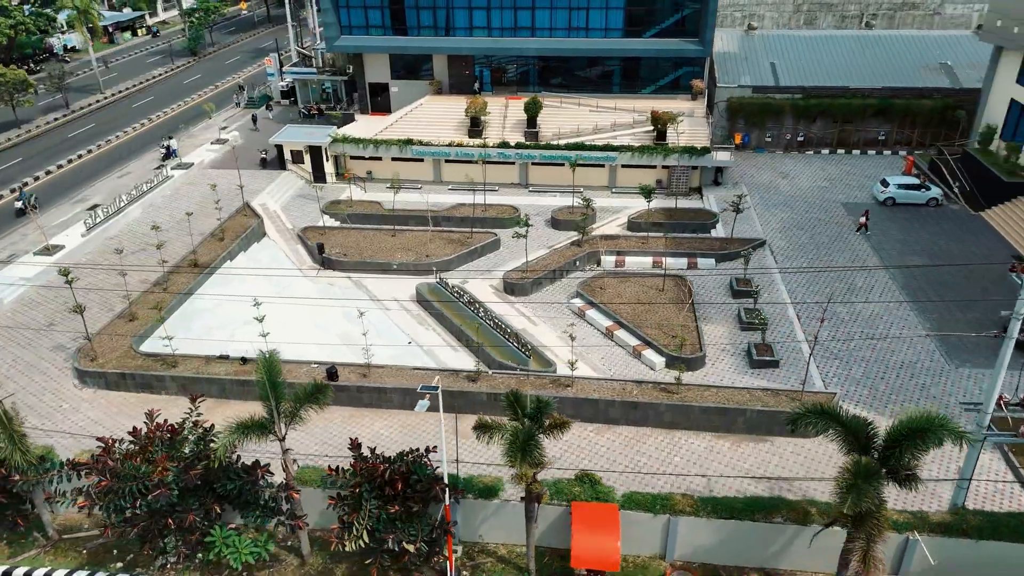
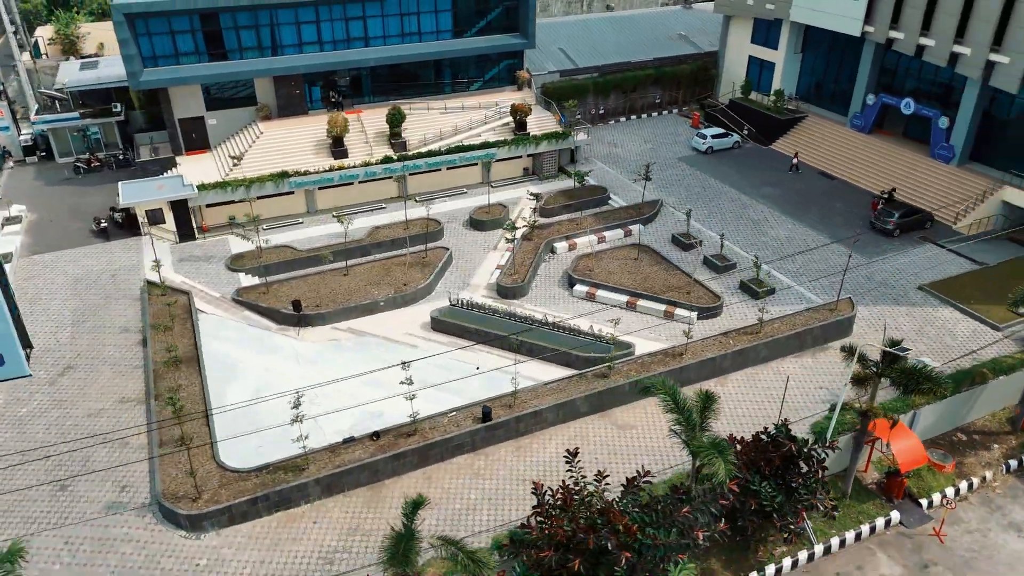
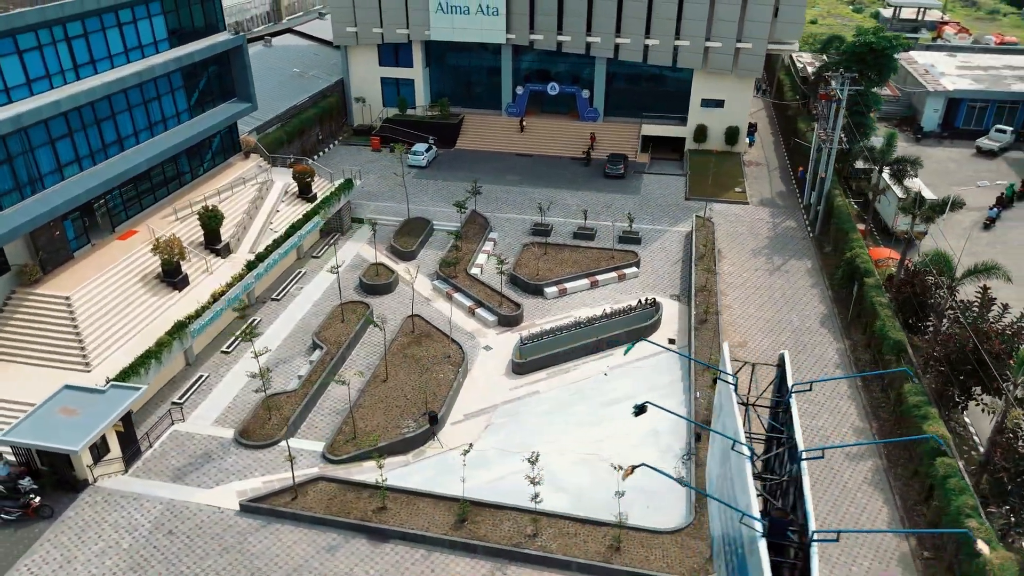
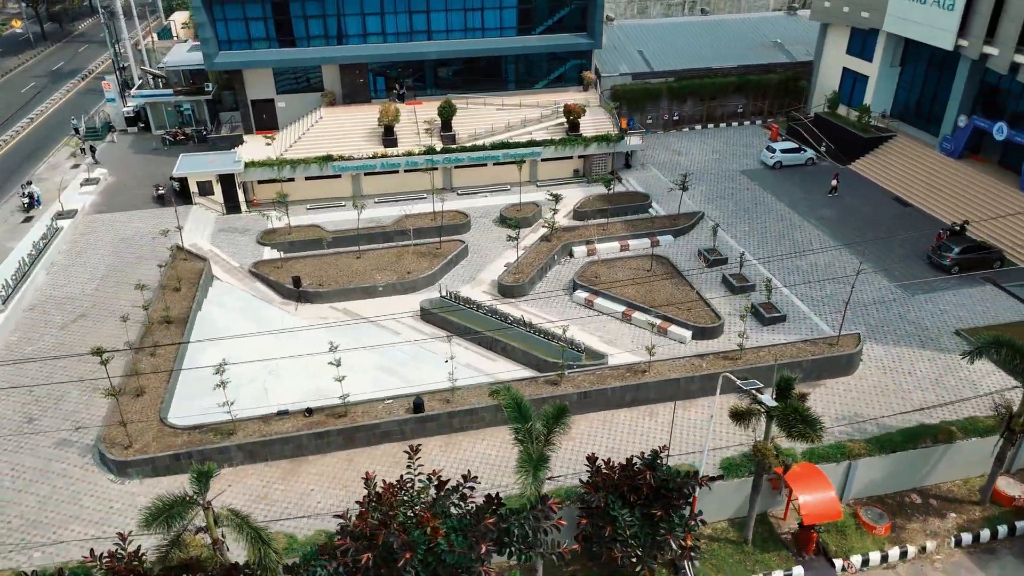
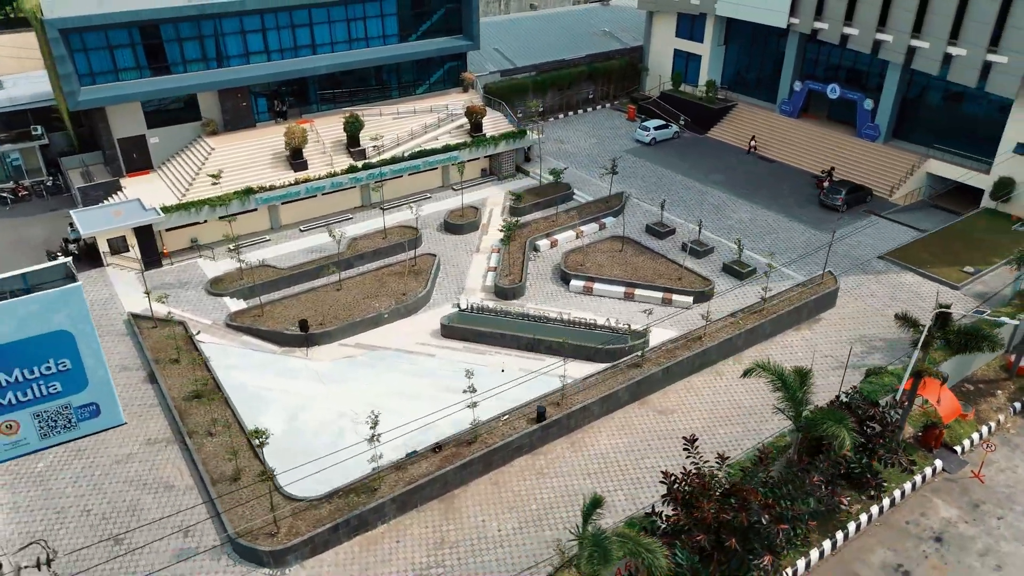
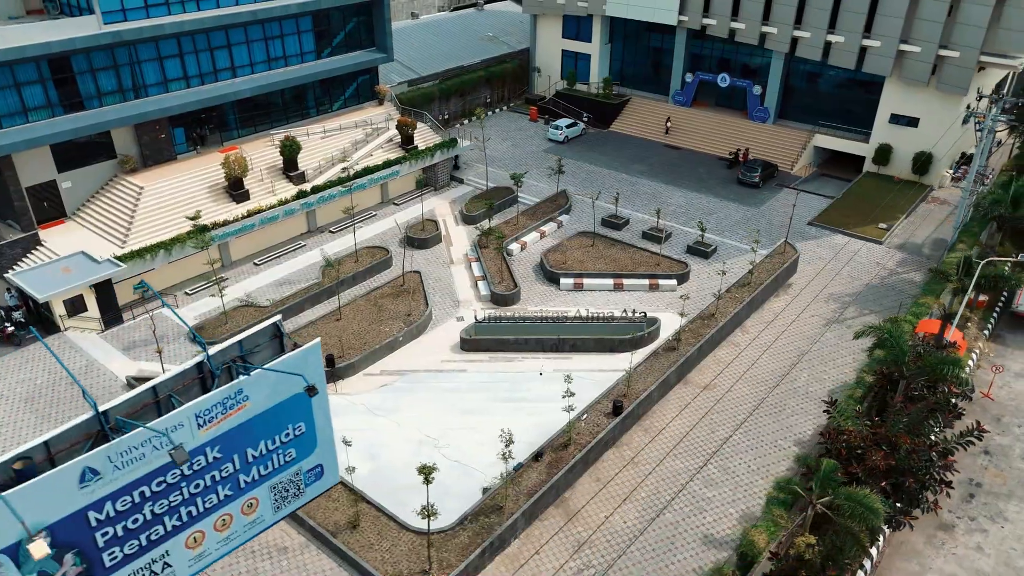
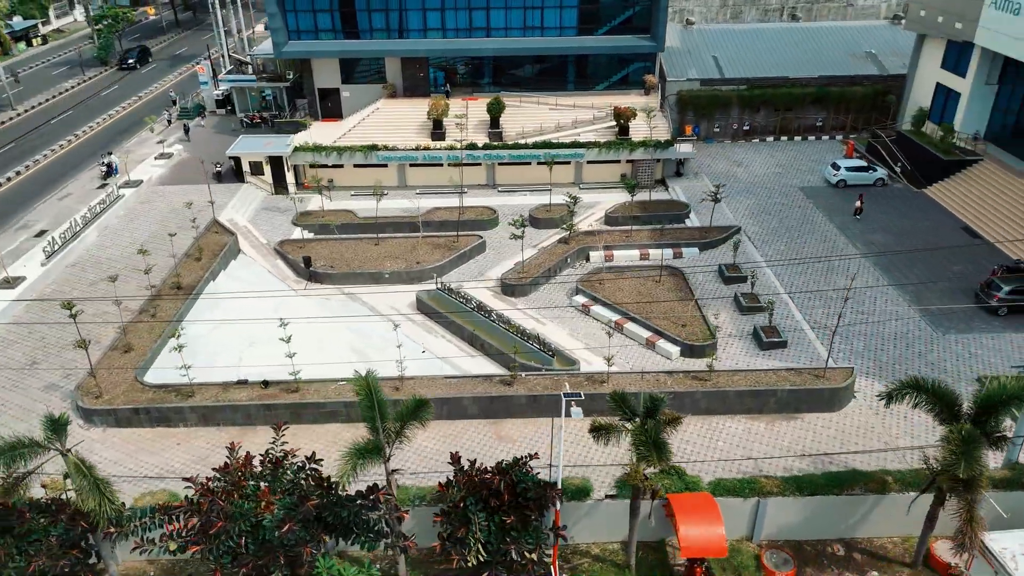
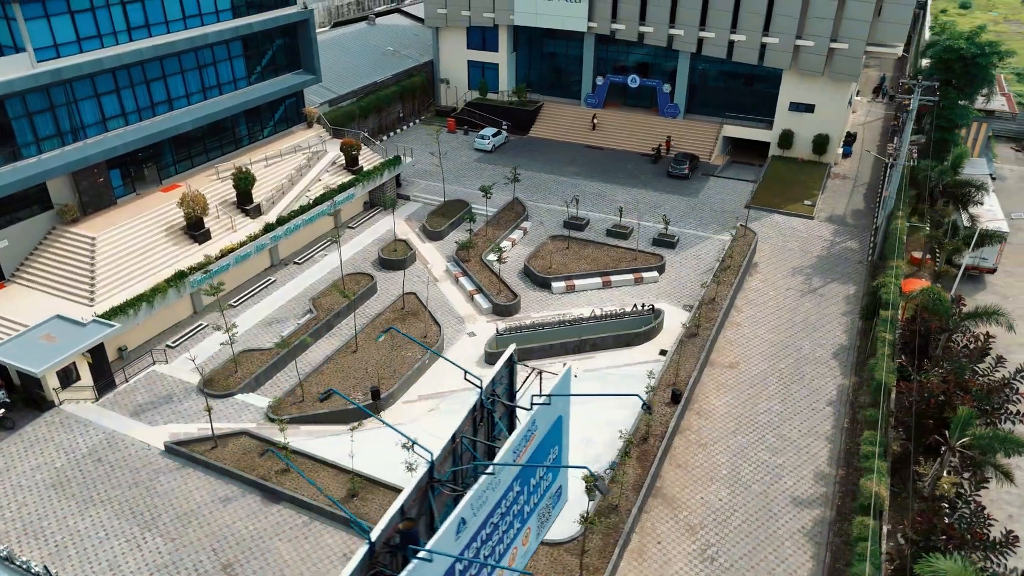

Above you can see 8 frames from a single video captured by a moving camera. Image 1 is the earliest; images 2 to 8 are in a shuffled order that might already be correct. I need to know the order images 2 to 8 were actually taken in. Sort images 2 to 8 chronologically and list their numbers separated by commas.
7, 4, 2, 5, 6, 8, 3
